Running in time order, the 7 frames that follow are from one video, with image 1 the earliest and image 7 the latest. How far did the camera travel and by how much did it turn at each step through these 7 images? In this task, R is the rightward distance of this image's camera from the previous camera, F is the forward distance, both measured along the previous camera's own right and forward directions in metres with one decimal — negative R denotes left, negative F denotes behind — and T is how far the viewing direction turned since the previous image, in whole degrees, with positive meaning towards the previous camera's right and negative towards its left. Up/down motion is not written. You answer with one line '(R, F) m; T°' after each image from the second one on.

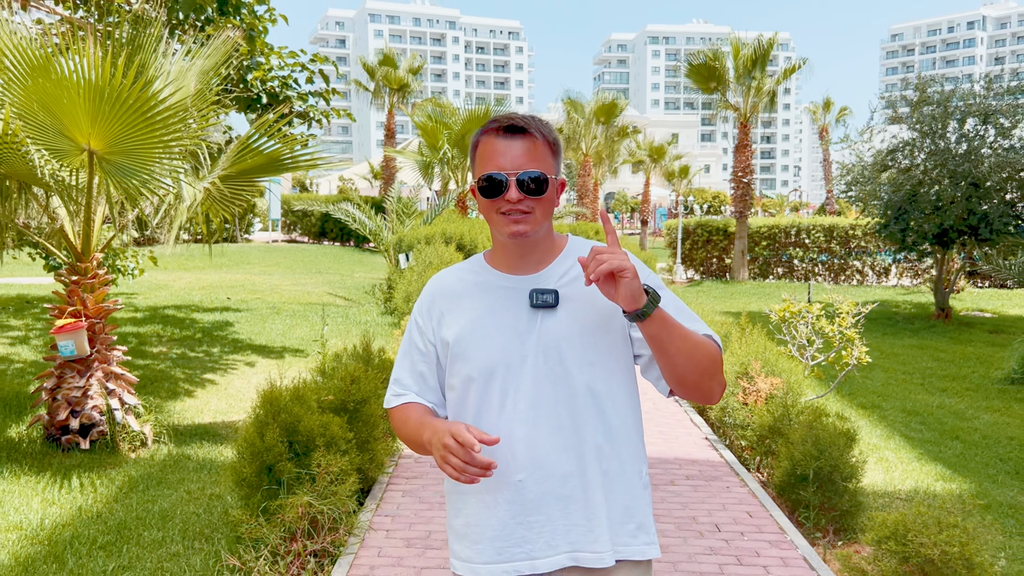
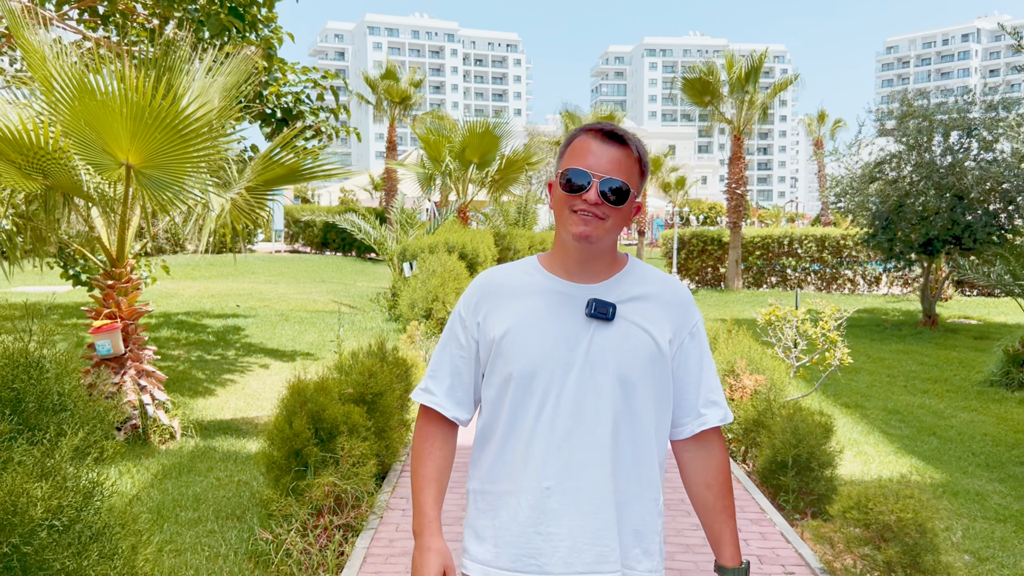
(0.0, -0.4) m; 0°
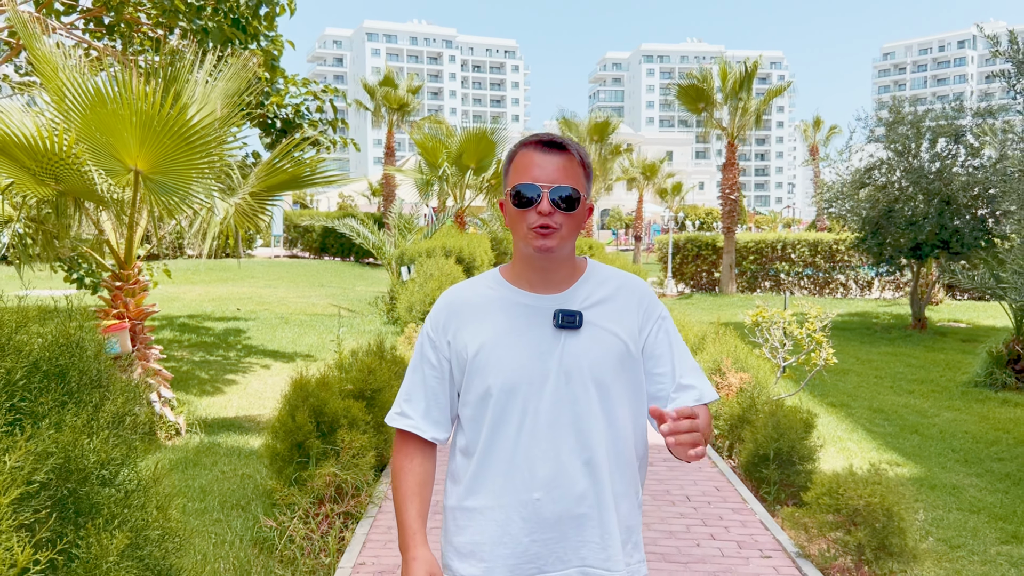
(0.0, -0.2) m; 0°
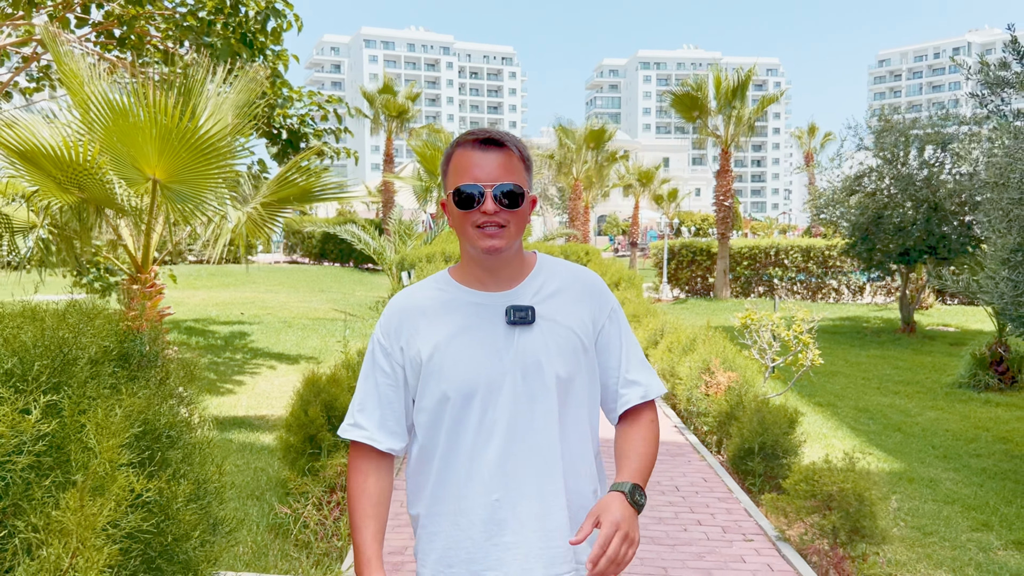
(0.0, -0.3) m; 0°
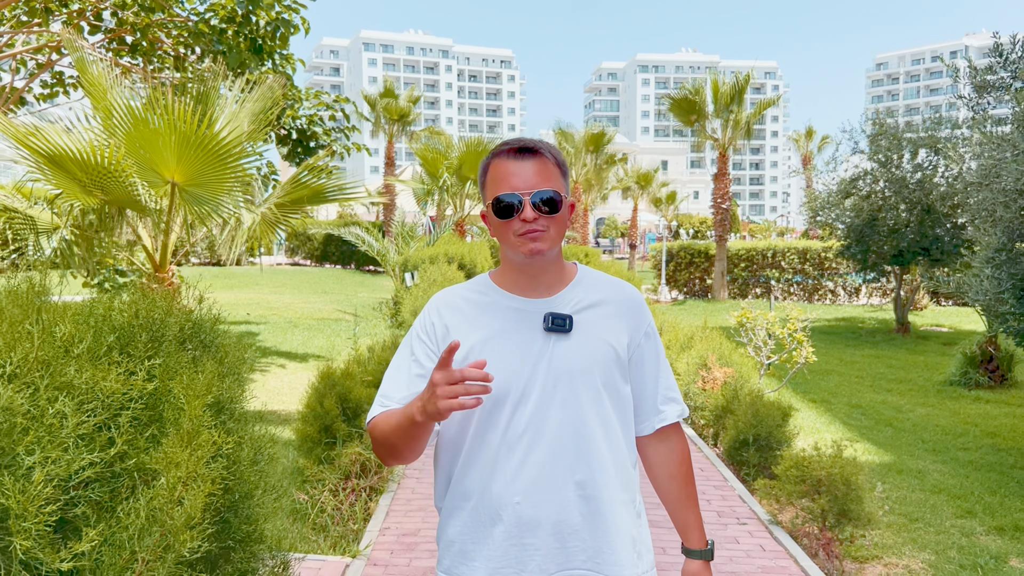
(0.0, -0.2) m; 0°
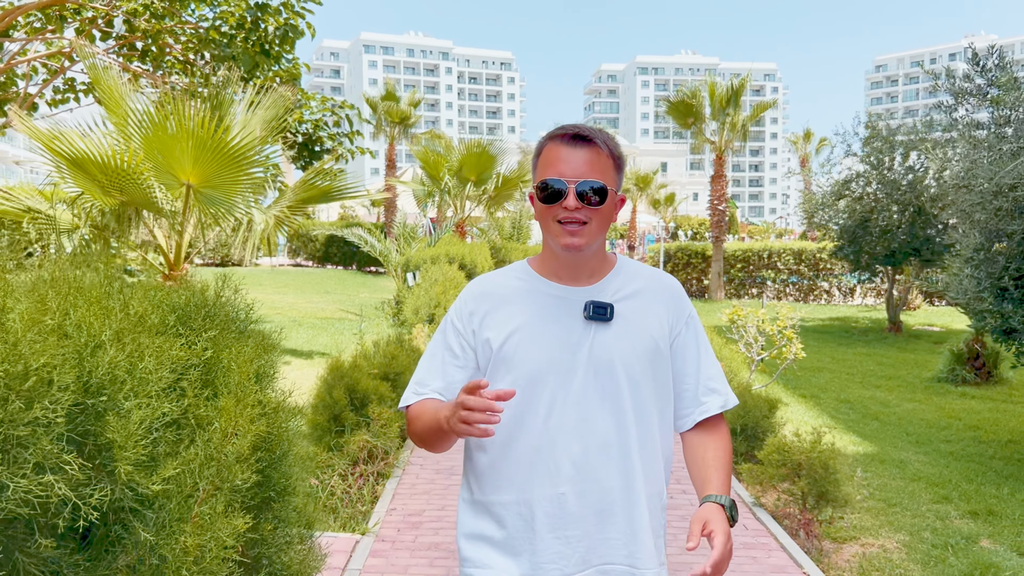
(0.0, -0.3) m; 0°
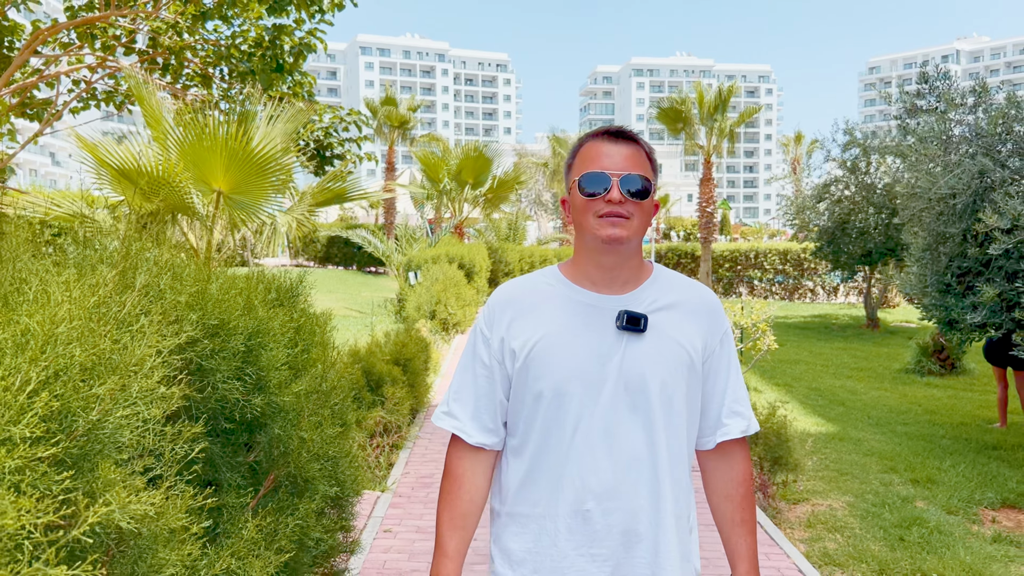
(0.0, -0.7) m; 0°
